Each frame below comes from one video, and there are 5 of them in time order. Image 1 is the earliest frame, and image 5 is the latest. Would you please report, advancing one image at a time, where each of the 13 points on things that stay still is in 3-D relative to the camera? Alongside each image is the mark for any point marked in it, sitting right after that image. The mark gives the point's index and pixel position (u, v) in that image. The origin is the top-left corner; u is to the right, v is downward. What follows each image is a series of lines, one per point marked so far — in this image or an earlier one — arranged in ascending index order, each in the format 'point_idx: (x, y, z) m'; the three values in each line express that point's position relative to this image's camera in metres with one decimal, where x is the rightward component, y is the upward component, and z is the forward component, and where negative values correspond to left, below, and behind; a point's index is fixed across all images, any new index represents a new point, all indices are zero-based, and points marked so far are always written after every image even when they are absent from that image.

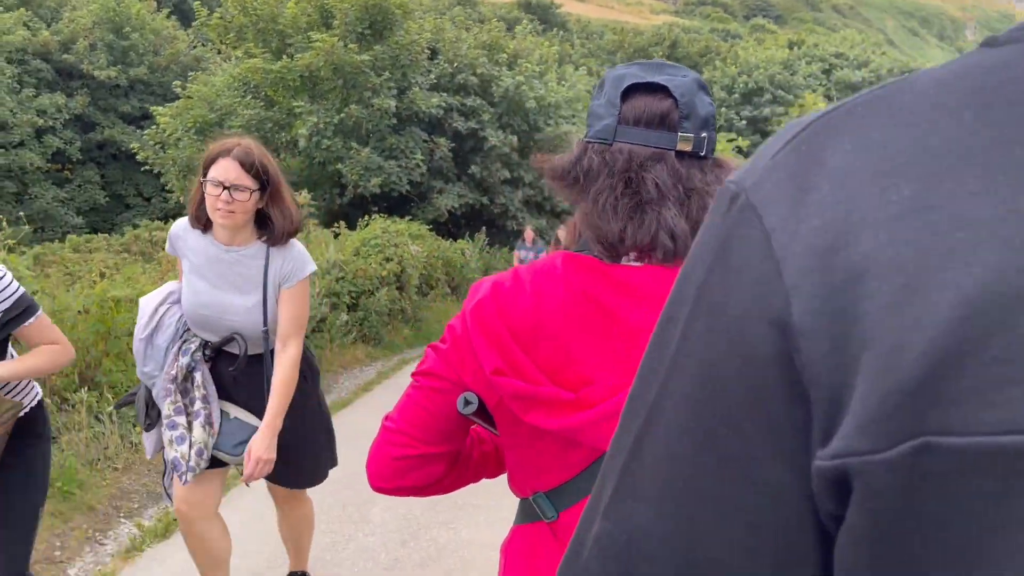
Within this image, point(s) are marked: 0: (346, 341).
0: (-1.8, -0.6, +8.9) m
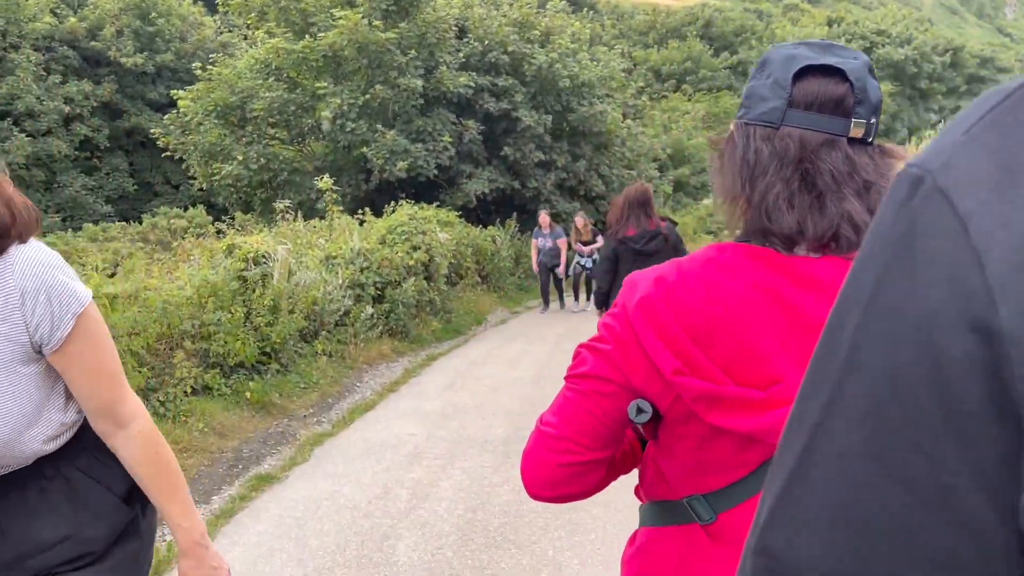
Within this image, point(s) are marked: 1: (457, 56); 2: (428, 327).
0: (-1.4, -0.5, +8.3) m
1: (-1.0, +4.0, +14.4) m
2: (-1.0, -0.5, +9.6) m
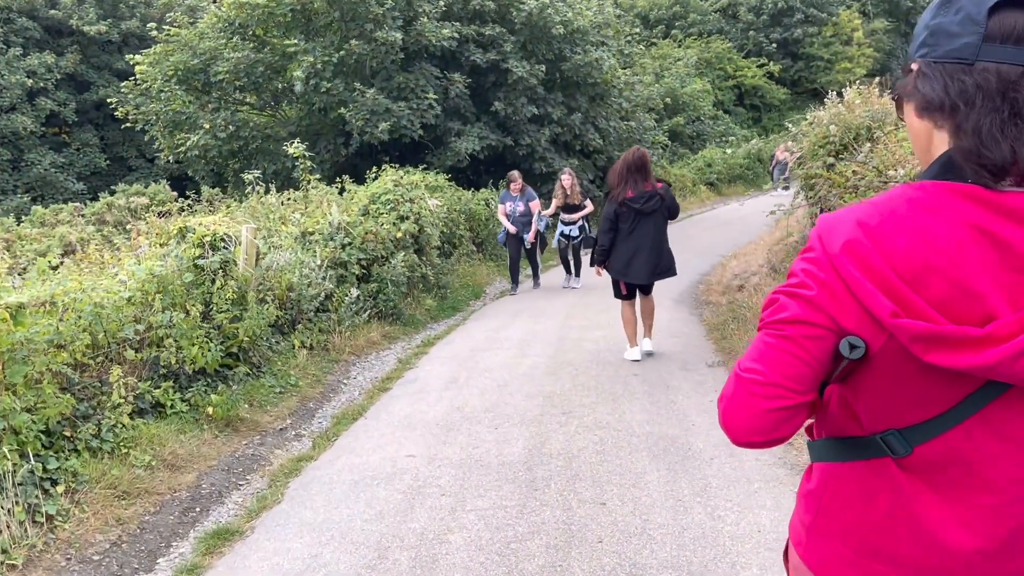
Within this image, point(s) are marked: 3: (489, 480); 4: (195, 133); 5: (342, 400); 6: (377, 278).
0: (-1.4, -0.3, +7.3) m
1: (-1.2, +4.5, +13.2) m
2: (-0.9, -0.2, +8.6) m
3: (-0.1, -0.8, +3.6) m
4: (-5.0, +2.4, +13.1) m
5: (-1.2, -0.8, +5.7) m
6: (-1.3, +0.1, +7.9) m
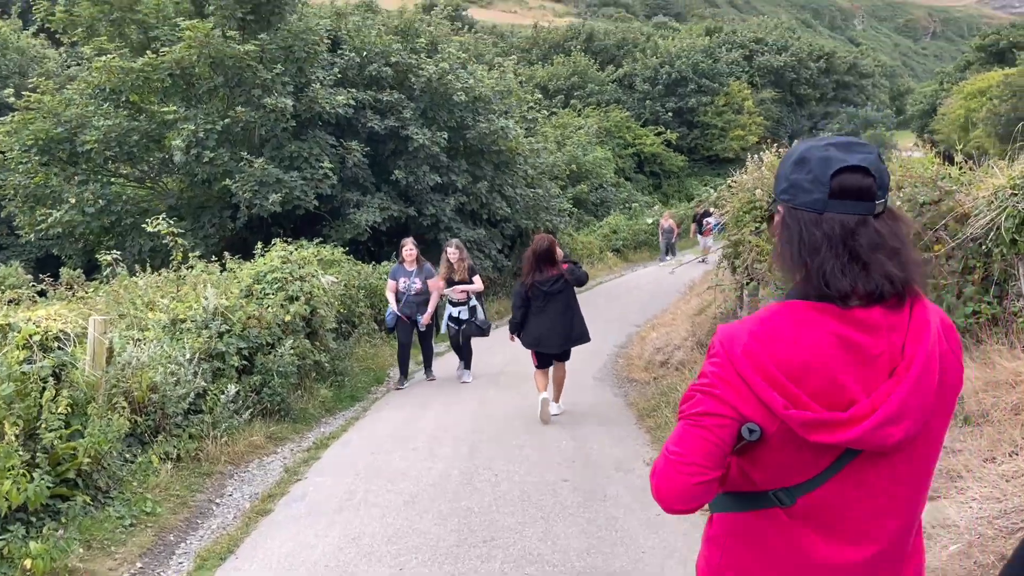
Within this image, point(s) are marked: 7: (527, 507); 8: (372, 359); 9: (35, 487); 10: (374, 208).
0: (-2.1, -1.0, +6.3) m
1: (-2.7, +3.3, +12.5) m
2: (-1.8, -1.0, +7.6) m
3: (-0.4, -1.2, +2.7) m
4: (-6.4, +1.1, +11.8) m
5: (-1.7, -1.4, +4.7) m
6: (-2.1, -0.7, +6.9) m
7: (+0.1, -1.1, +4.4) m
8: (-1.6, -0.8, +9.2) m
9: (-2.3, -0.9, +4.0) m
10: (-2.0, +1.2, +12.2) m
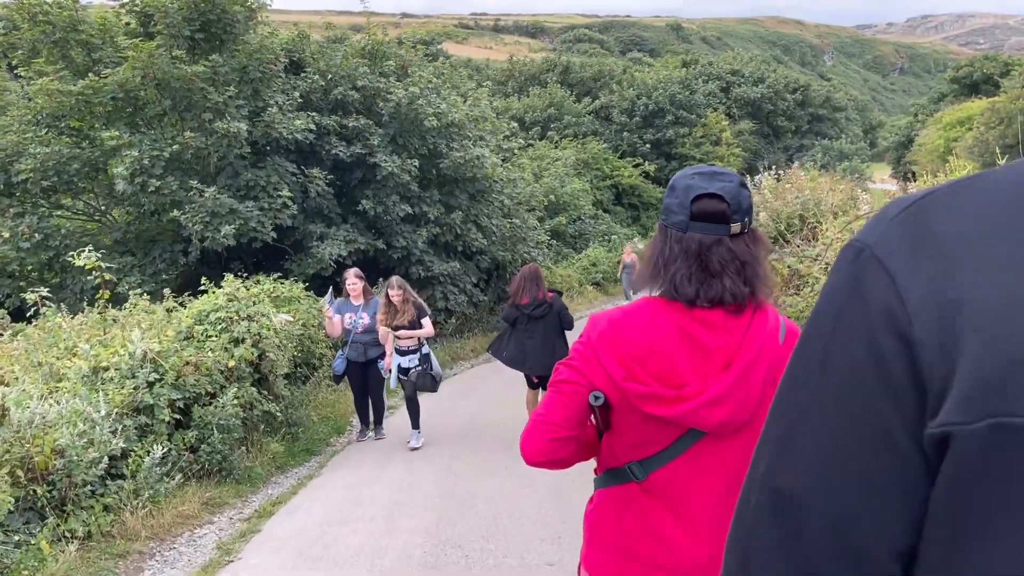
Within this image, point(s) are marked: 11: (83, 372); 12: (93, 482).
0: (-2.2, -1.3, +5.4) m
1: (-3.1, +2.8, +11.7) m
2: (-2.0, -1.3, +6.7) m
3: (-0.5, -1.3, +1.9) m
4: (-6.7, +0.6, +10.9) m
5: (-1.8, -1.6, +3.8) m
6: (-2.3, -1.0, +6.0) m
7: (0.0, -1.3, +3.5) m
8: (-1.8, -1.2, +8.3) m
9: (-2.4, -1.1, +3.1) m
10: (-2.4, +0.7, +11.4) m
11: (-2.9, -0.6, +5.6) m
12: (-2.5, -1.1, +5.0) m
